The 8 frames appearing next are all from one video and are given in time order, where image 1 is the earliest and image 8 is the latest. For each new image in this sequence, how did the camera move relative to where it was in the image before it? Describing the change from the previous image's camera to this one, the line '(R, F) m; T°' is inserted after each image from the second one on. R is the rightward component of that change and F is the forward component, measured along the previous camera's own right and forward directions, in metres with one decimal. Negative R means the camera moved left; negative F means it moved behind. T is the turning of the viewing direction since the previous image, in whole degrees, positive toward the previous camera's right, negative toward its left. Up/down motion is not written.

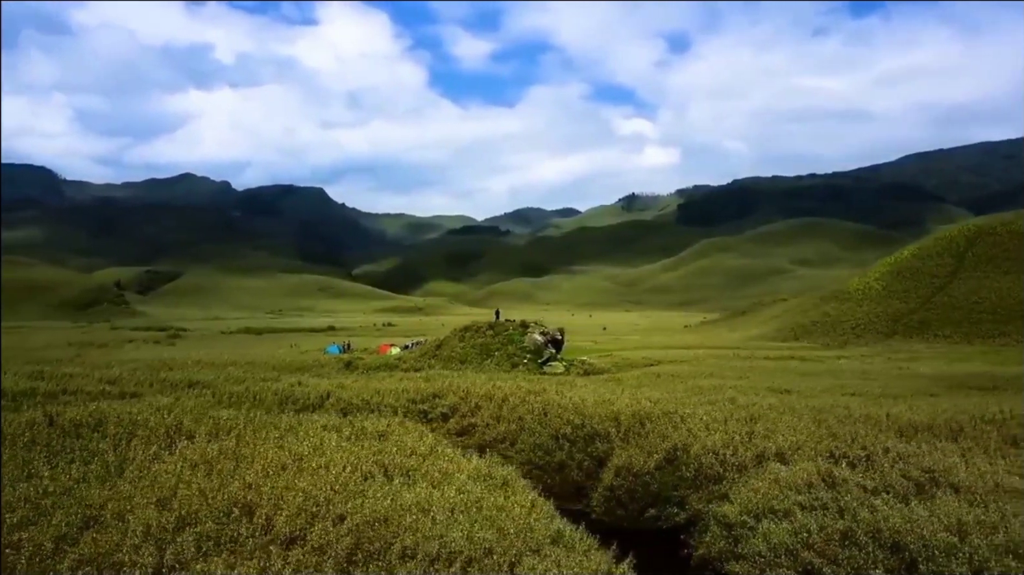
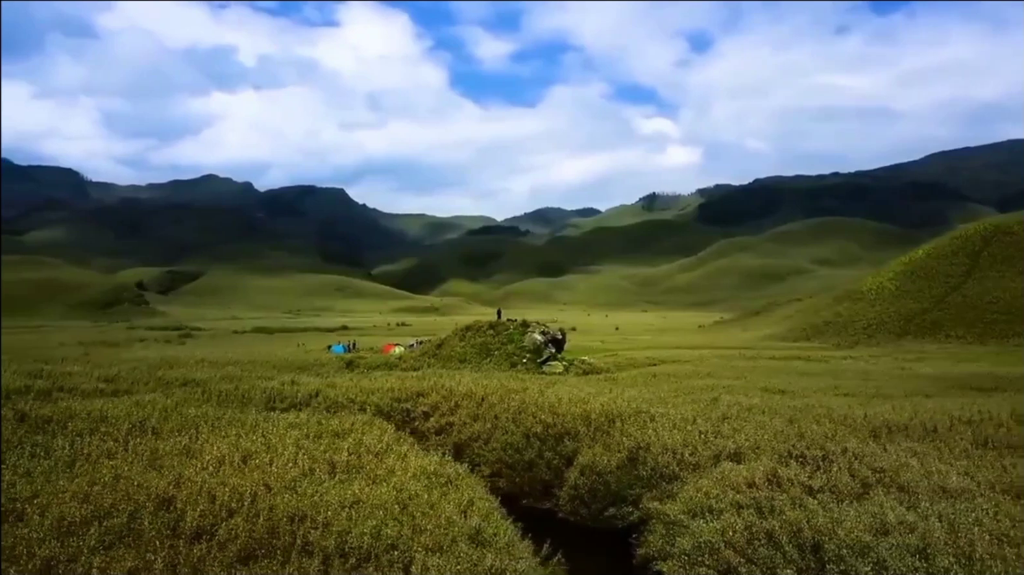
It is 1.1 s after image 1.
(+0.7, 0.0) m; -1°
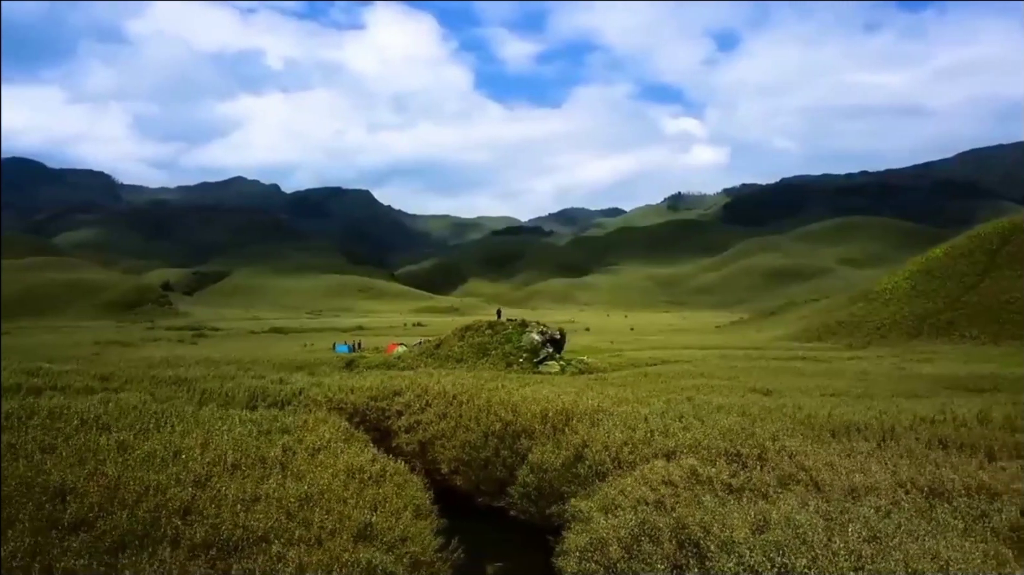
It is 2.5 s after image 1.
(+1.0, -0.1) m; -1°
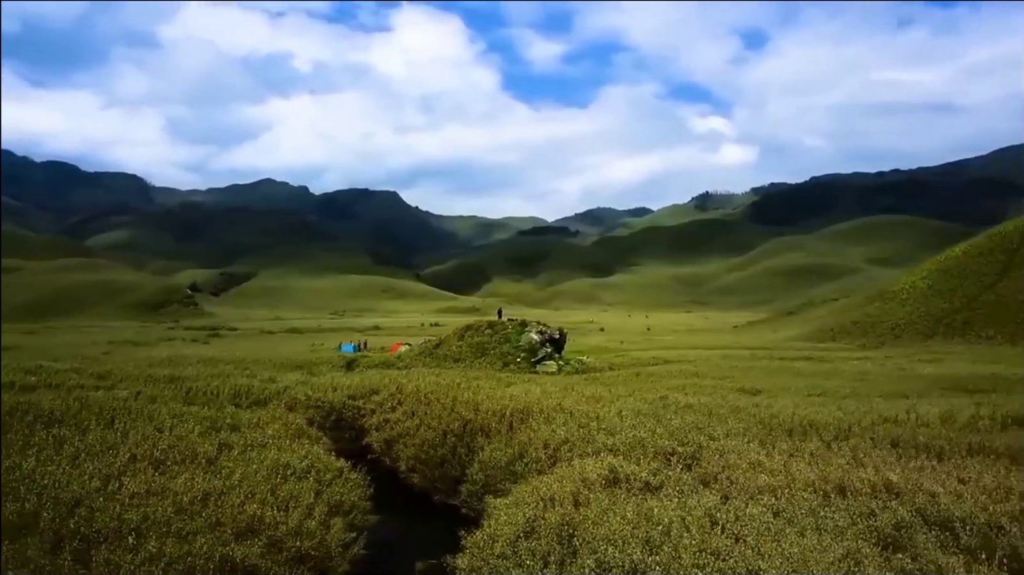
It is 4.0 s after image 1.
(+1.0, 0.0) m; -1°
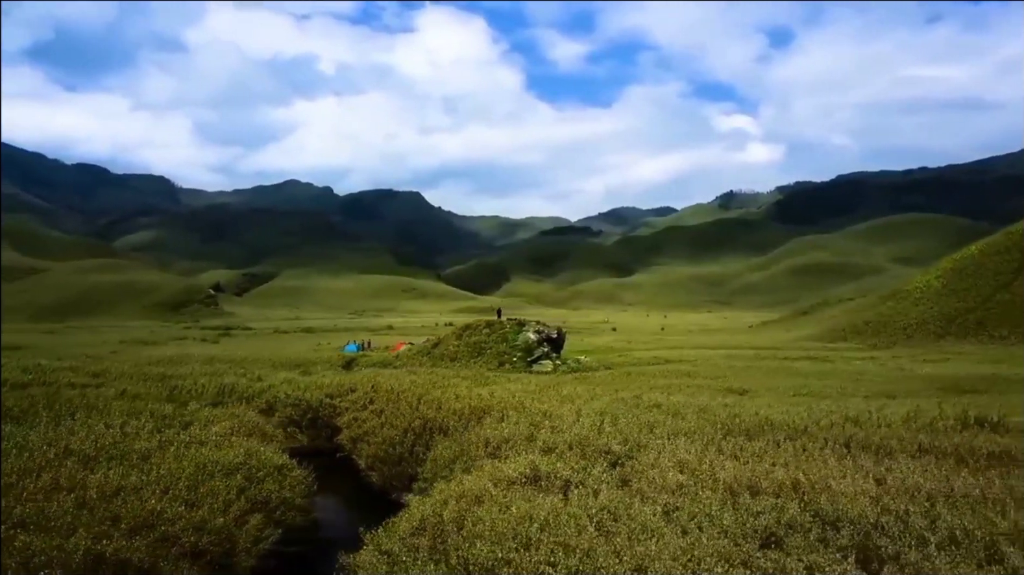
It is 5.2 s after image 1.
(+0.9, 0.0) m; -1°
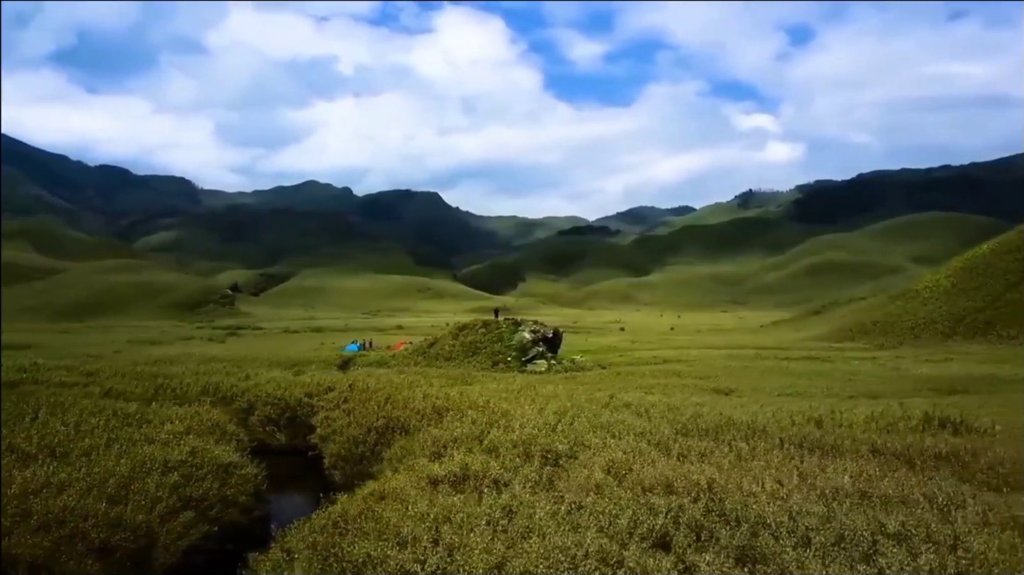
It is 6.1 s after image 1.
(+0.8, 0.0) m; -1°
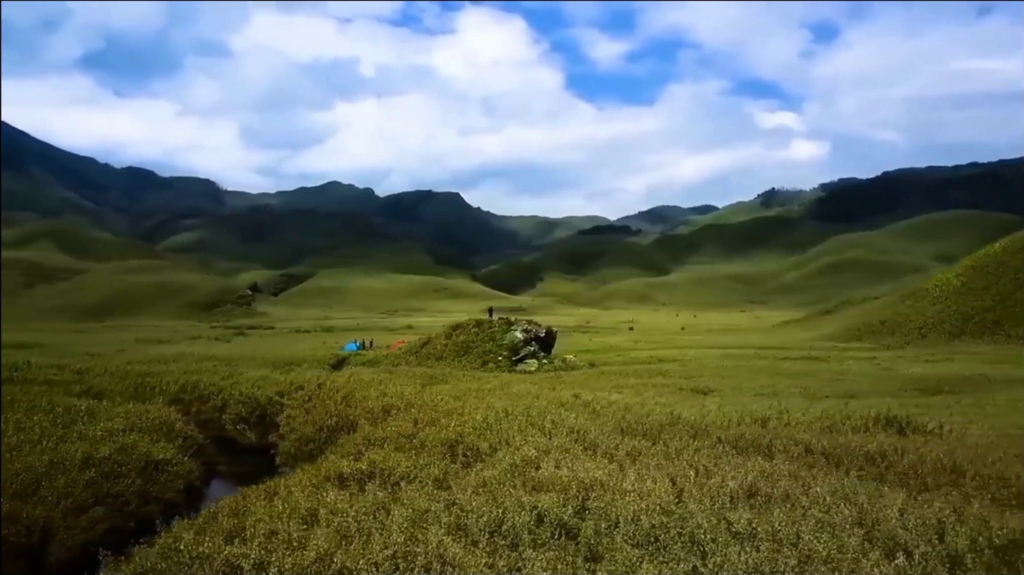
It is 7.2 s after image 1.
(+1.0, 0.0) m; -1°
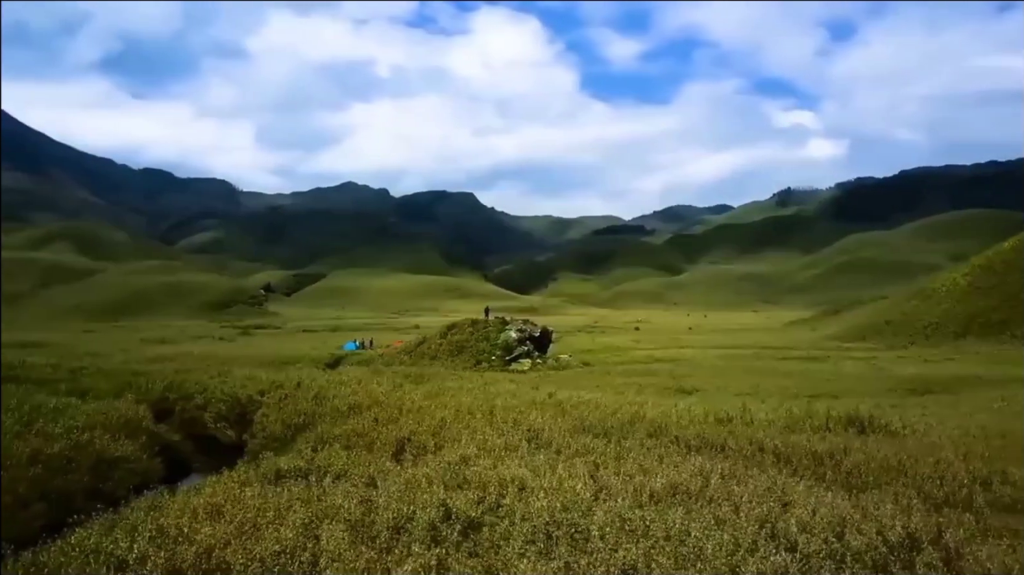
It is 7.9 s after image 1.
(+0.7, 0.0) m; -1°
